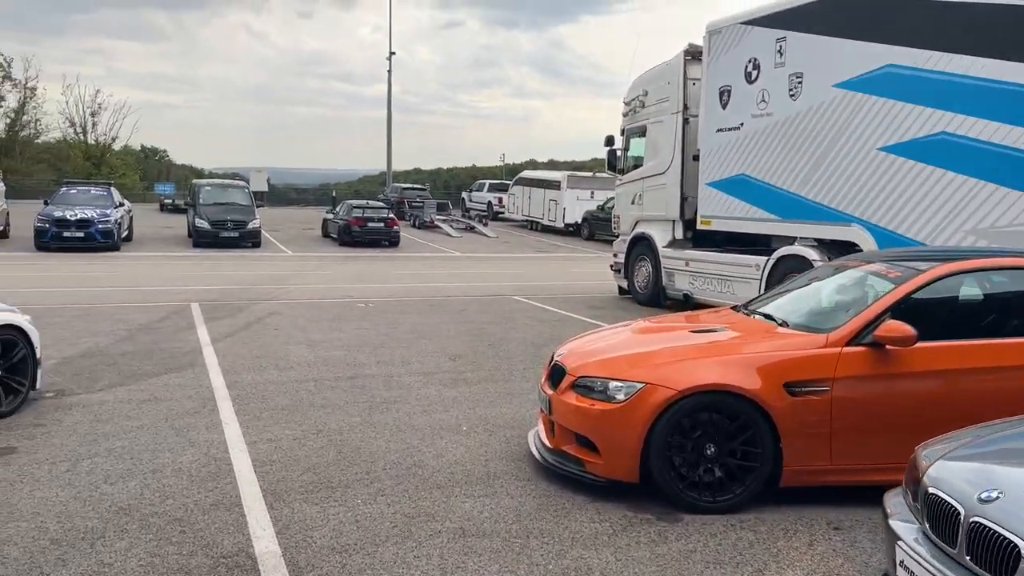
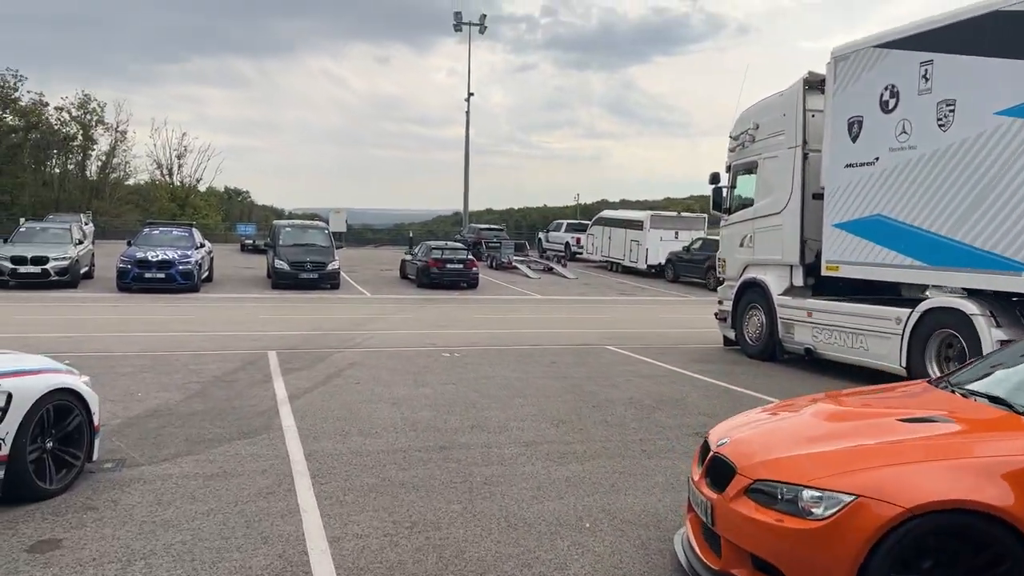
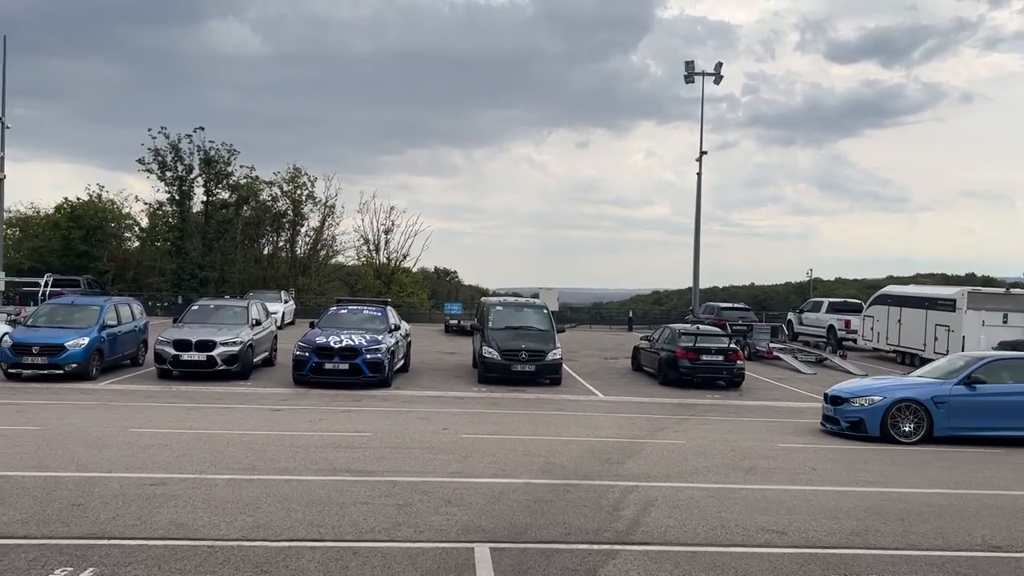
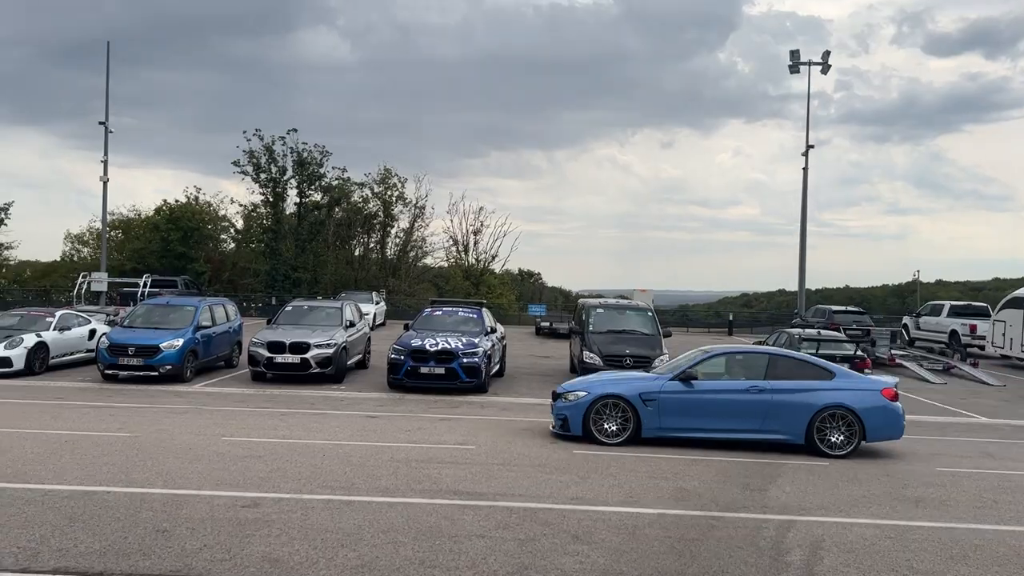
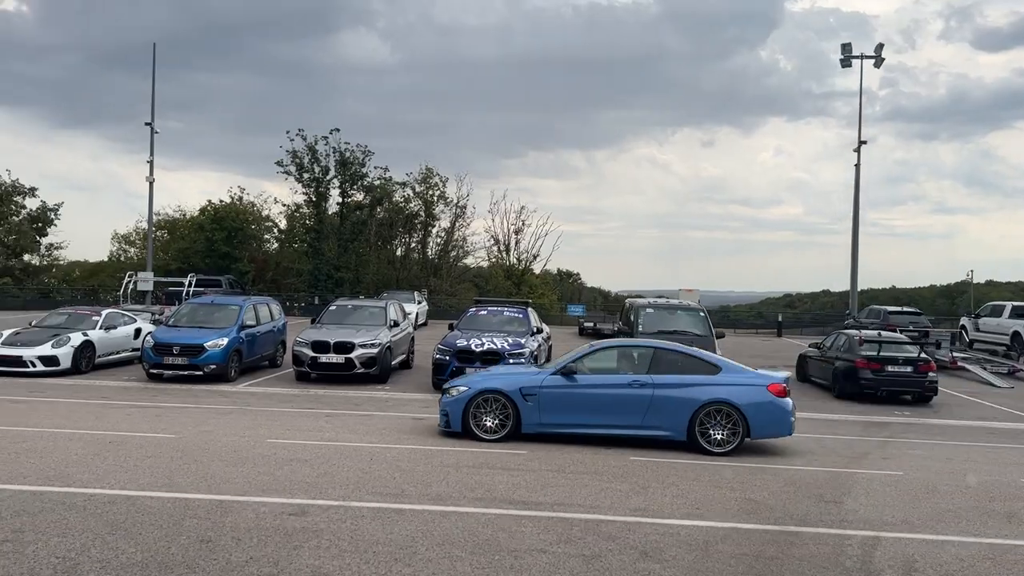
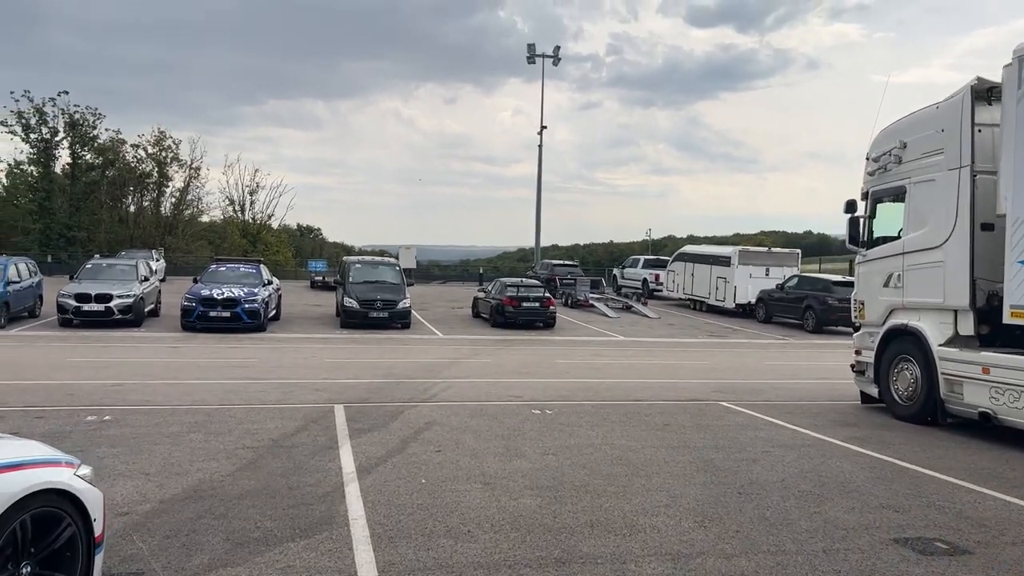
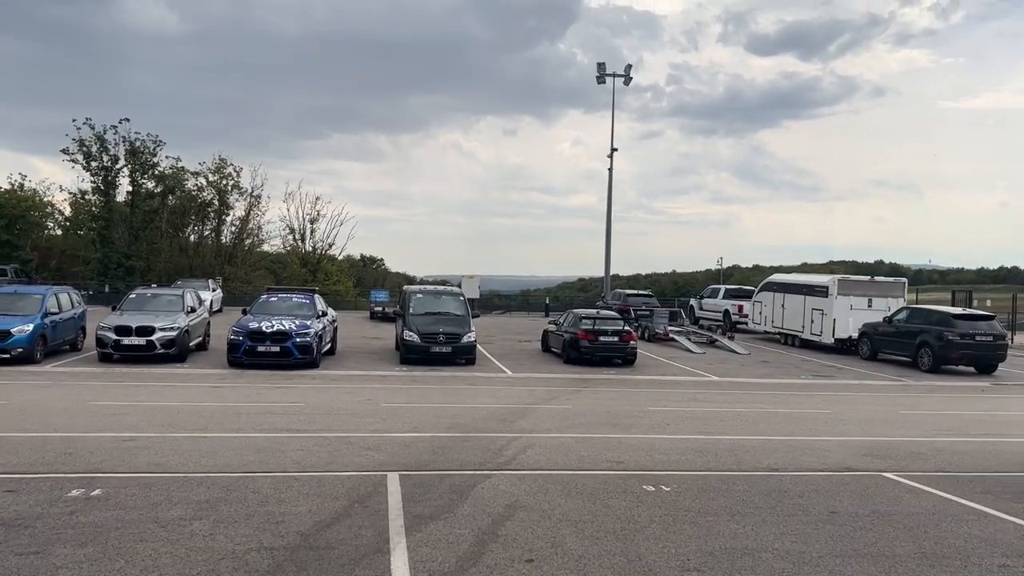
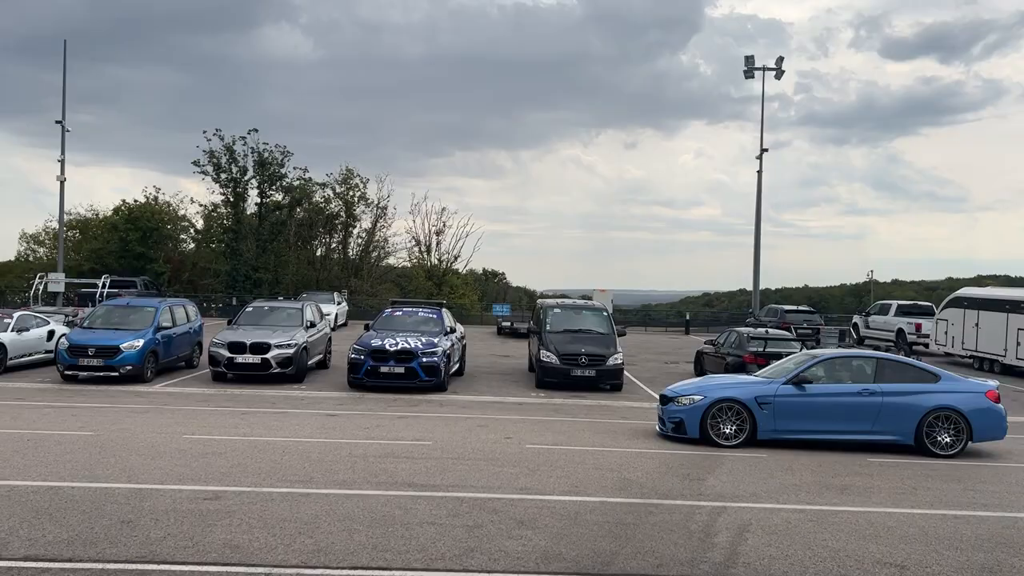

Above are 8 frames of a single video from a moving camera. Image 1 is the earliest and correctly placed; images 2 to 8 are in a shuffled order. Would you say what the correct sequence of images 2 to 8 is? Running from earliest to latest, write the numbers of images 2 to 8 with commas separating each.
2, 6, 7, 3, 8, 4, 5
